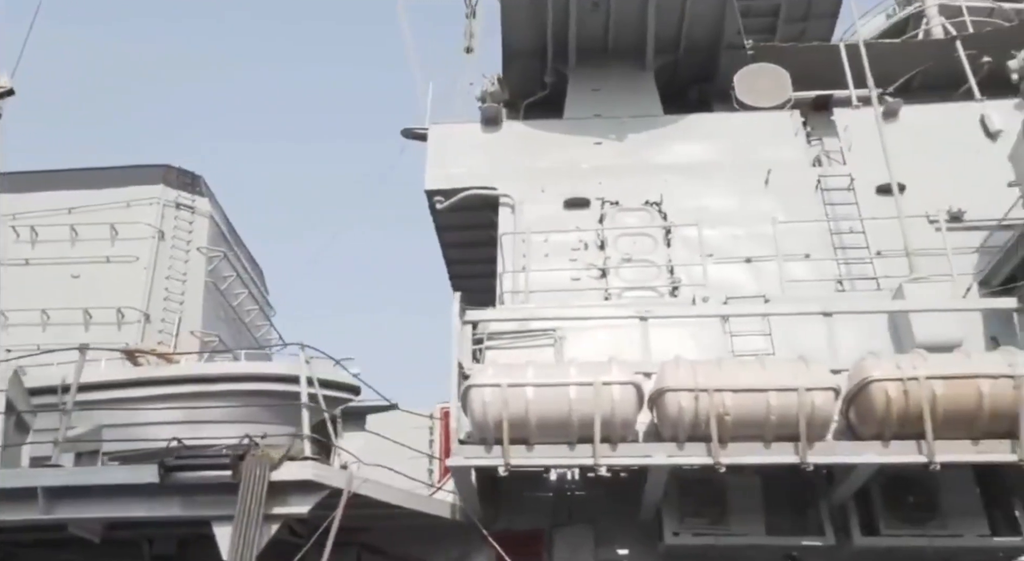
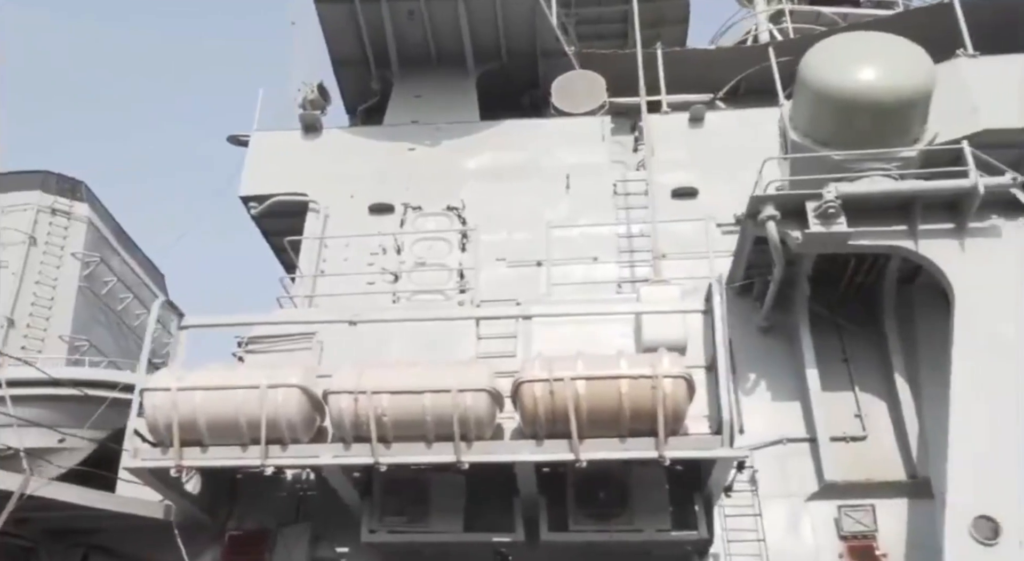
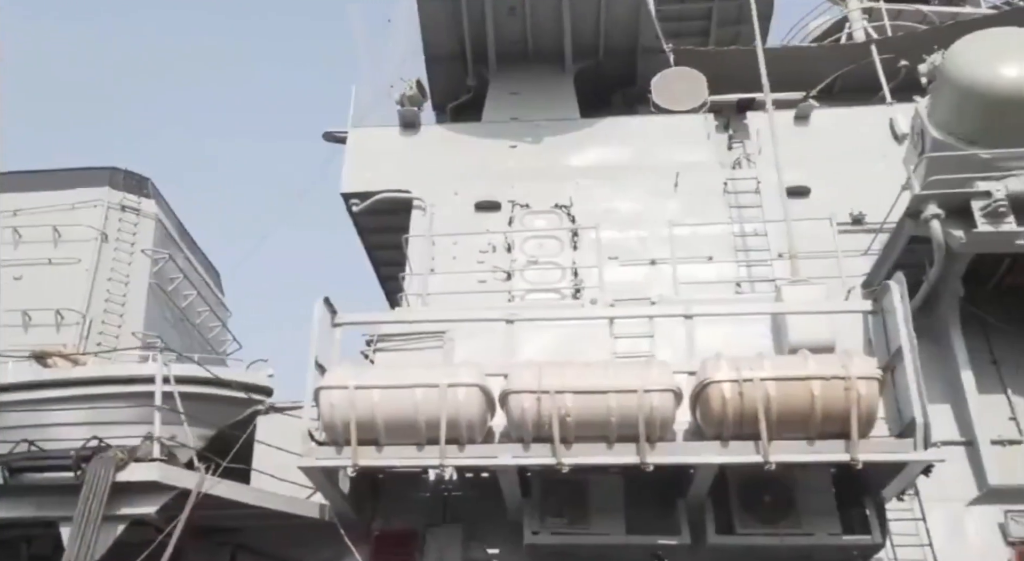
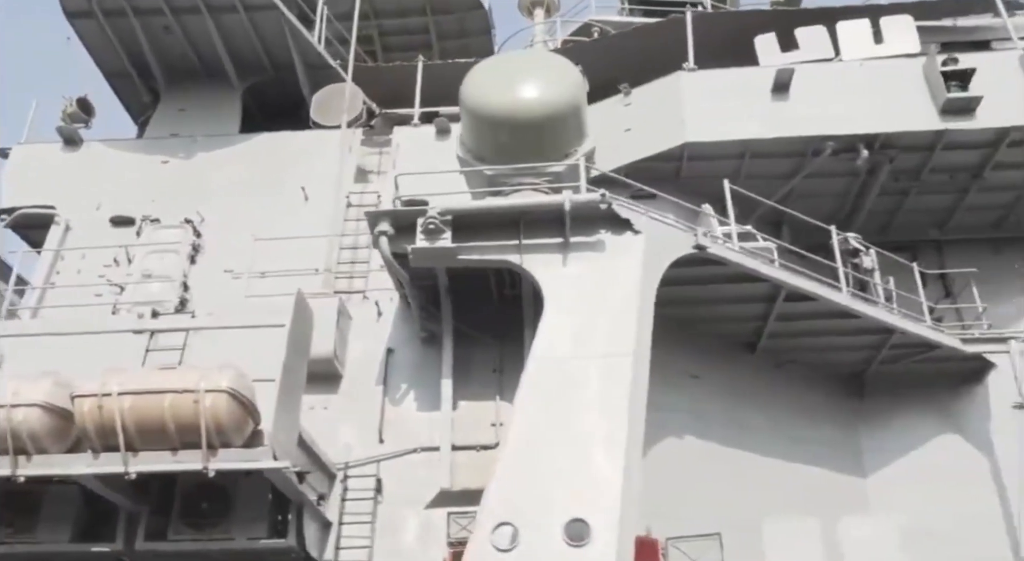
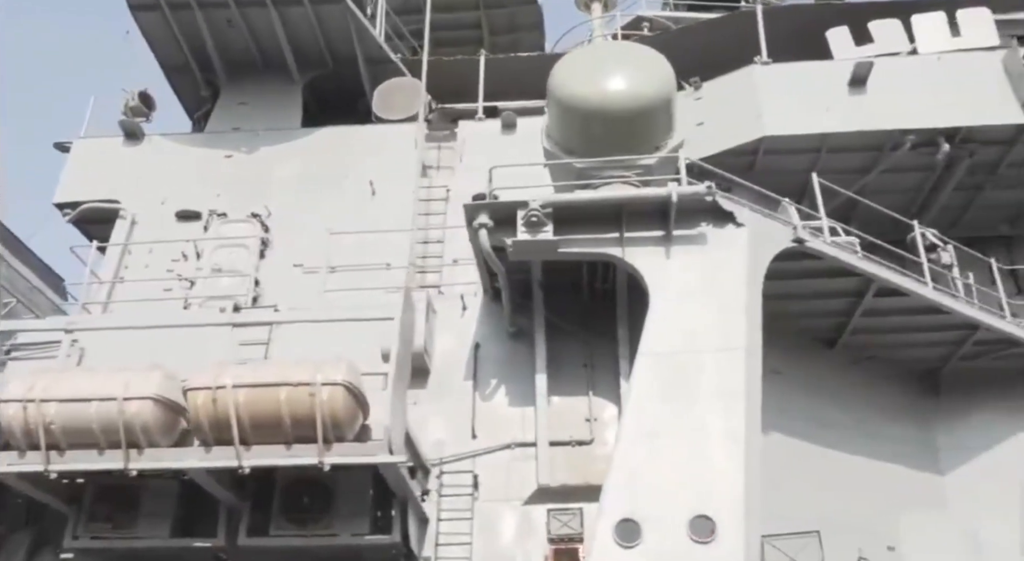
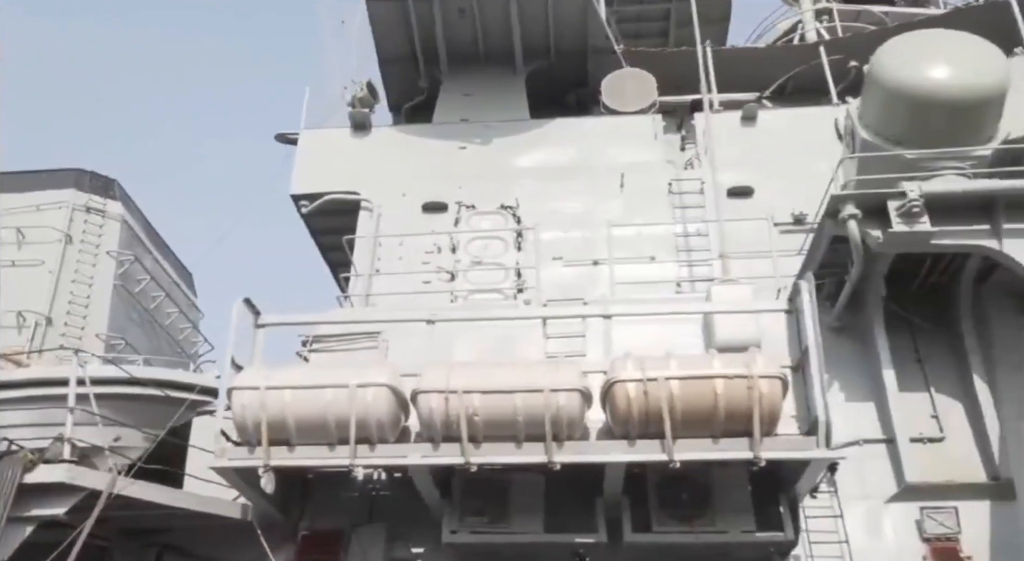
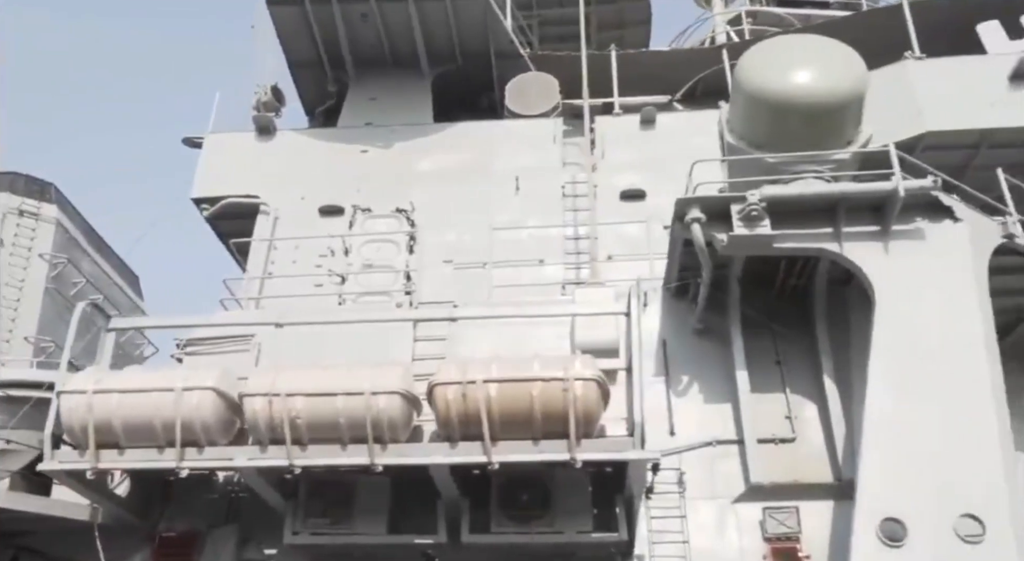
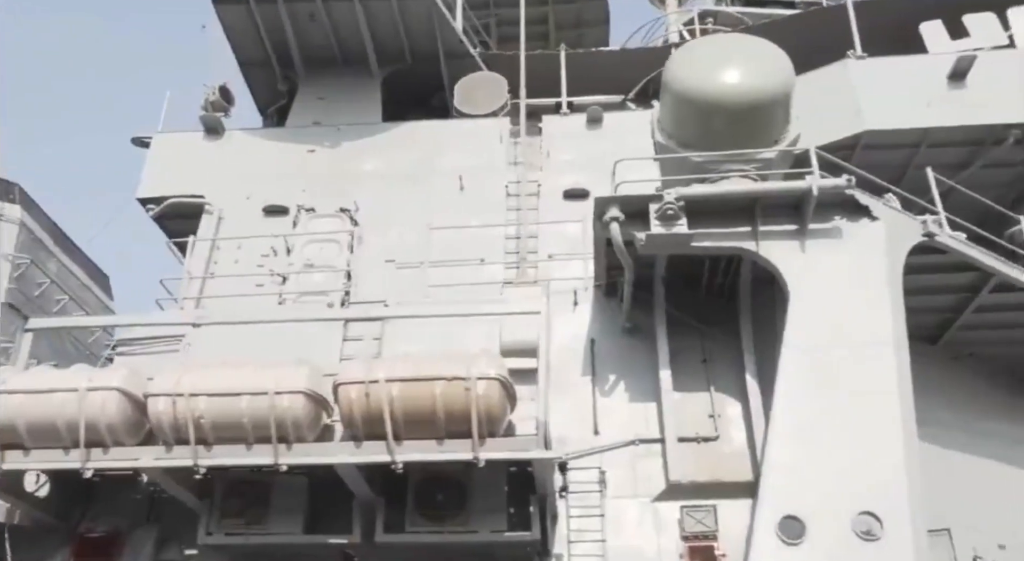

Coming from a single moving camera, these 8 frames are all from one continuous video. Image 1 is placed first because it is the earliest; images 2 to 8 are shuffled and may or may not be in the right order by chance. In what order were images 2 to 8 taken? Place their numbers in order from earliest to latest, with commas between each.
3, 6, 2, 7, 8, 5, 4
